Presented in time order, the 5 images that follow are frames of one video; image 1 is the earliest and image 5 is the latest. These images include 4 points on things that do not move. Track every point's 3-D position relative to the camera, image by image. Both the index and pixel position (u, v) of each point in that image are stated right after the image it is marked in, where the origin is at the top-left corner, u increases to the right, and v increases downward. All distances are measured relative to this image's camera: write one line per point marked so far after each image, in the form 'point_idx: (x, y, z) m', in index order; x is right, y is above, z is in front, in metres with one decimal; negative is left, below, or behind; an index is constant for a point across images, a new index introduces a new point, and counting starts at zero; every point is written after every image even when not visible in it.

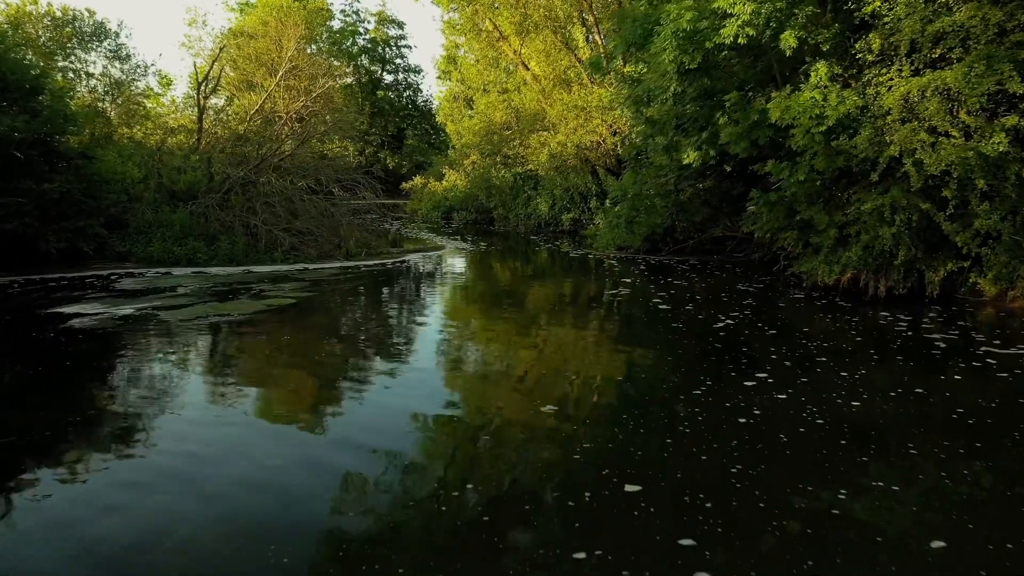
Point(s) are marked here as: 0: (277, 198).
0: (-7.9, +3.0, +16.7) m
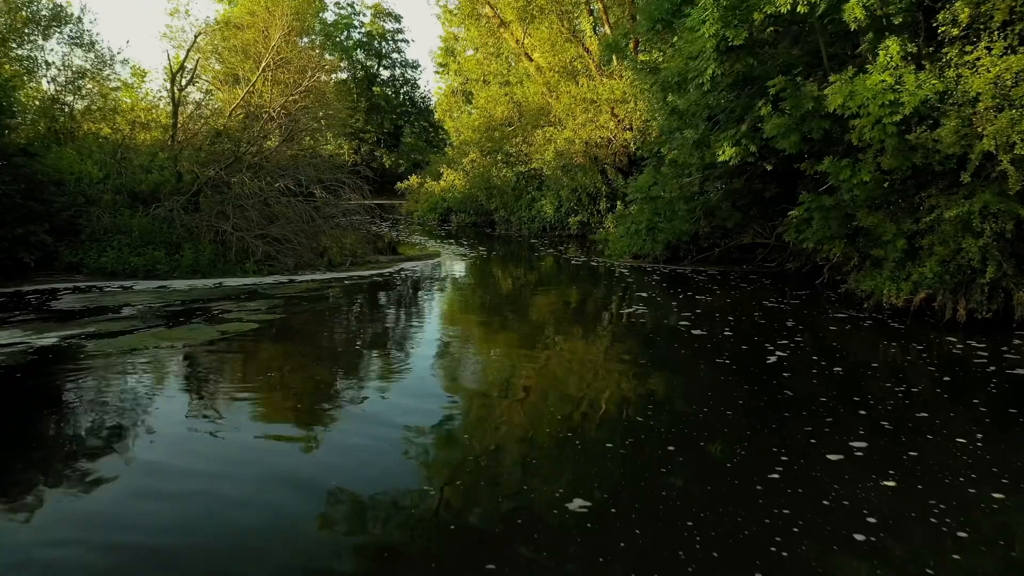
0: (-7.8, +2.6, +14.8) m
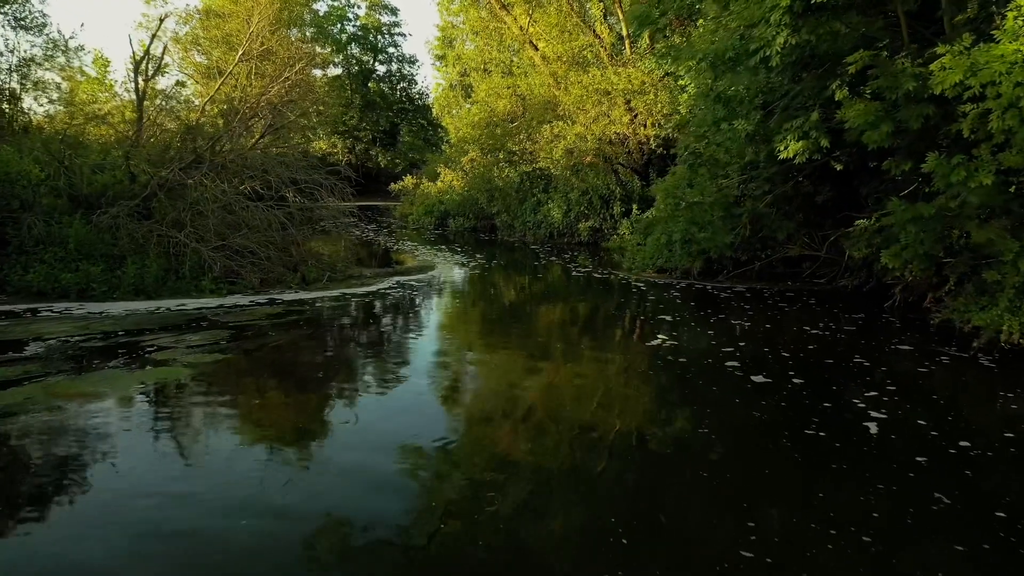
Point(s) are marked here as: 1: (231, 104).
0: (-7.7, +2.1, +12.7) m
1: (-8.2, +5.4, +14.6) m
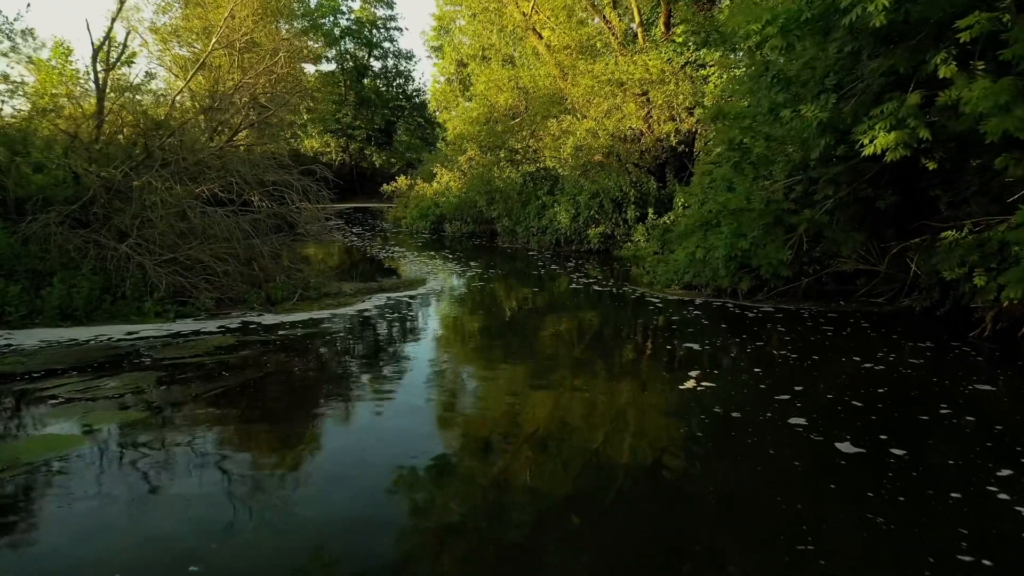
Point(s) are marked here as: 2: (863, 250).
0: (-7.6, +1.6, +10.8) m
1: (-8.1, +4.9, +12.7) m
2: (+7.5, +0.8, +10.6) m
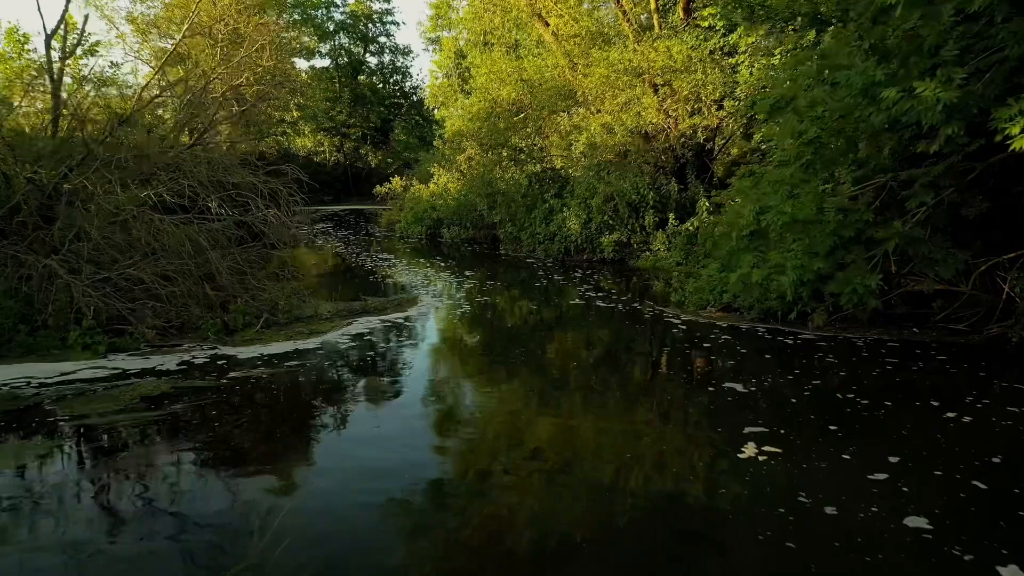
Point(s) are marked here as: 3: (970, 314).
0: (-7.5, +1.2, +9.0) m
1: (-8.0, +4.5, +10.9) m
2: (+7.6, +0.4, +8.8) m
3: (+8.5, -0.5, +9.4) m
